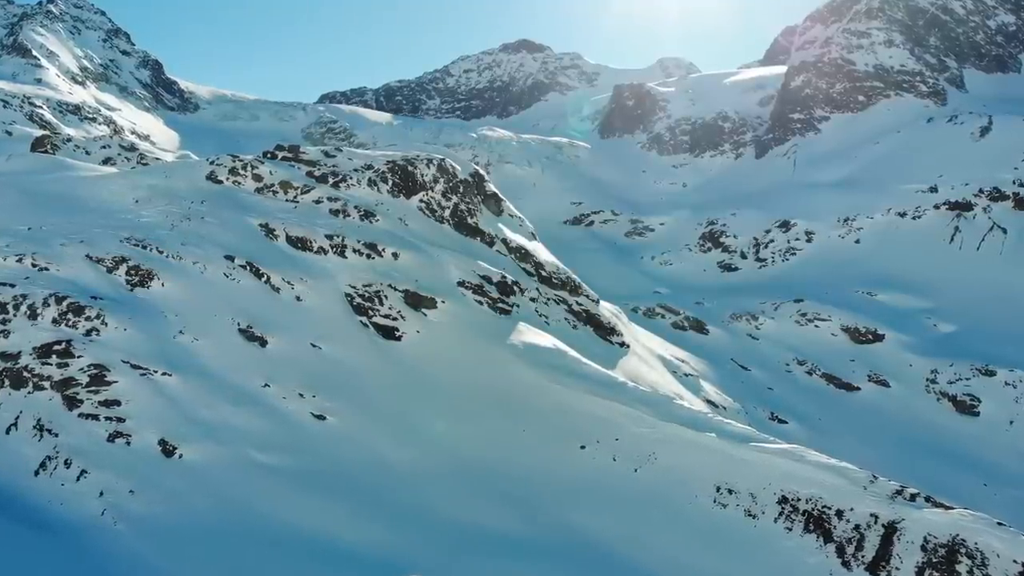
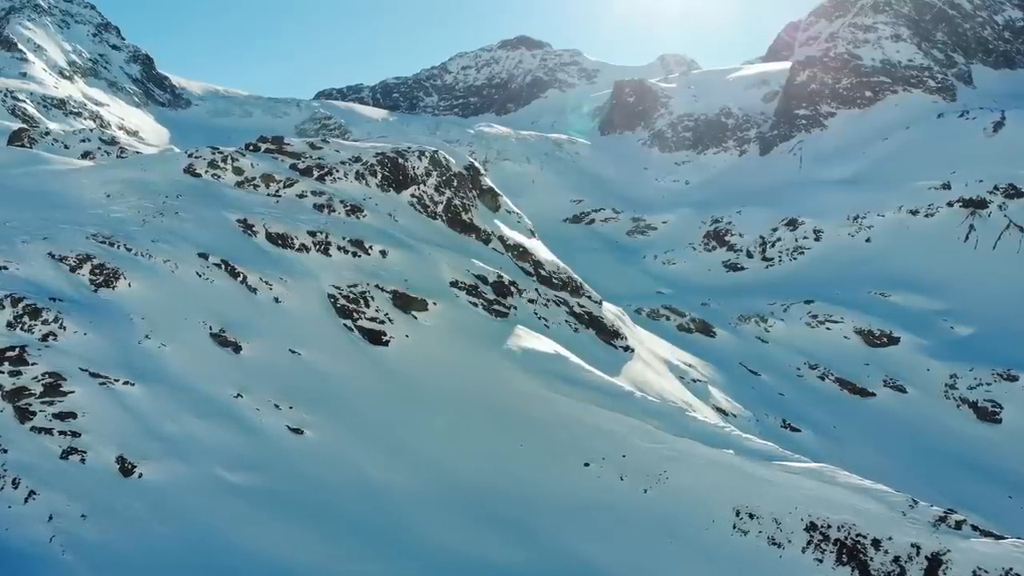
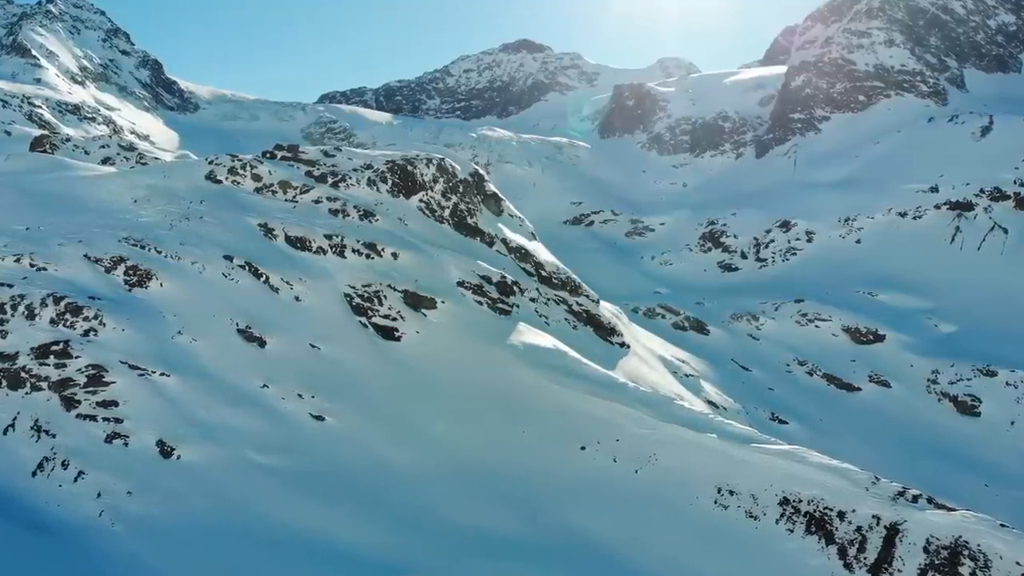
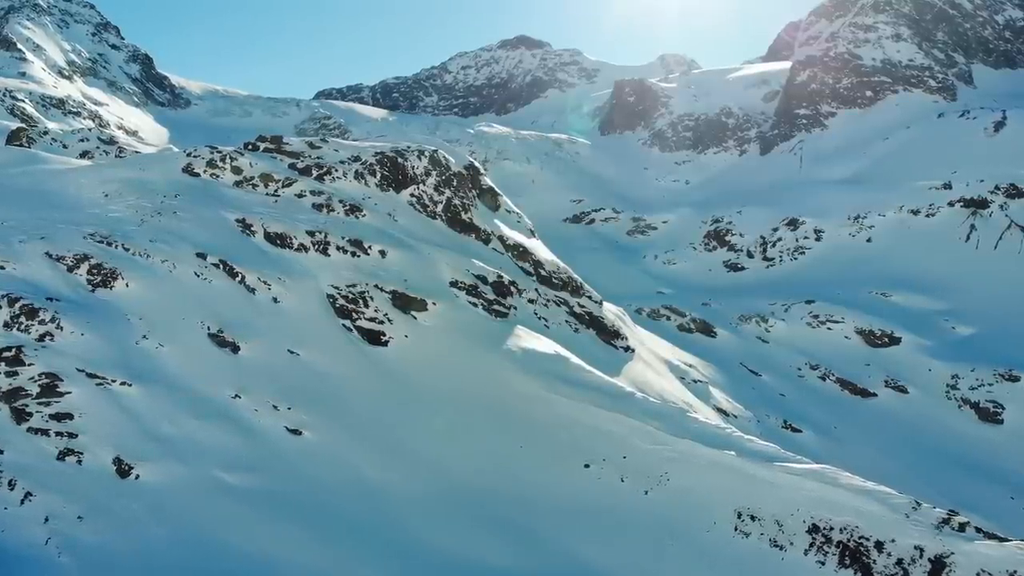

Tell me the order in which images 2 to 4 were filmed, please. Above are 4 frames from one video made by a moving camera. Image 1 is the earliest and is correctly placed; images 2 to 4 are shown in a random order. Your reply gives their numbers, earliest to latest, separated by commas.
3, 2, 4
